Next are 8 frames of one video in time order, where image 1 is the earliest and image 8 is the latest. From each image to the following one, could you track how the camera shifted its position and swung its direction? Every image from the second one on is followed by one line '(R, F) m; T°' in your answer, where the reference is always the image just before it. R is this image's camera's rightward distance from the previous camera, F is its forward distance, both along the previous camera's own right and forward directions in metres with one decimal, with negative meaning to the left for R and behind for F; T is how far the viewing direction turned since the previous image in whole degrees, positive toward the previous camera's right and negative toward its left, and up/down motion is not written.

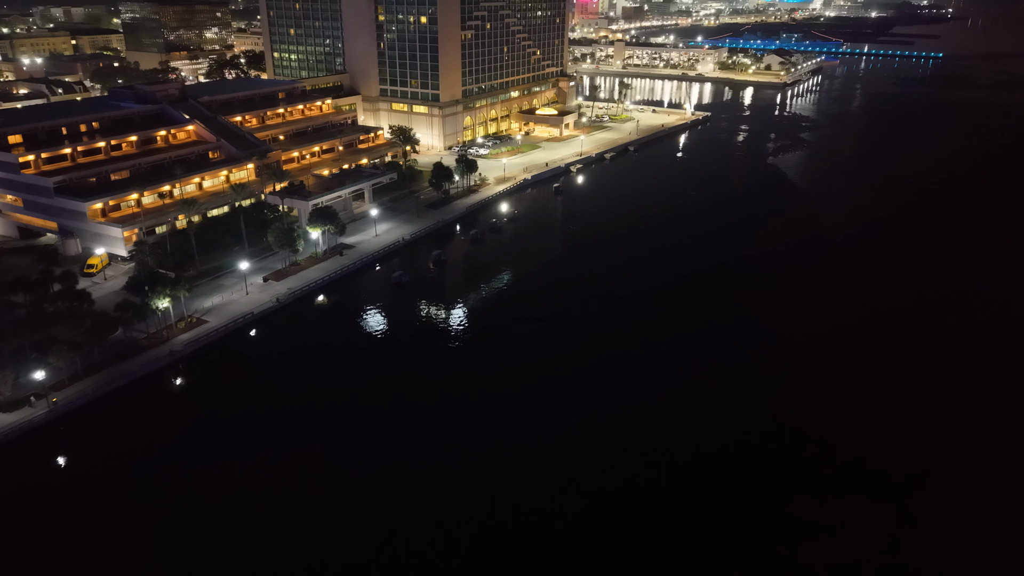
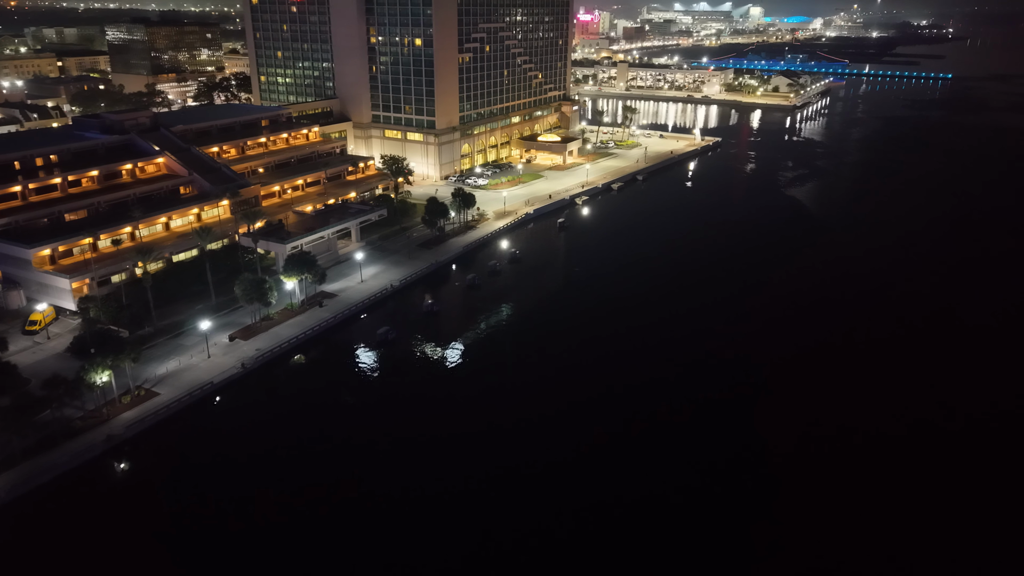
(-0.1, +7.8) m; 0°
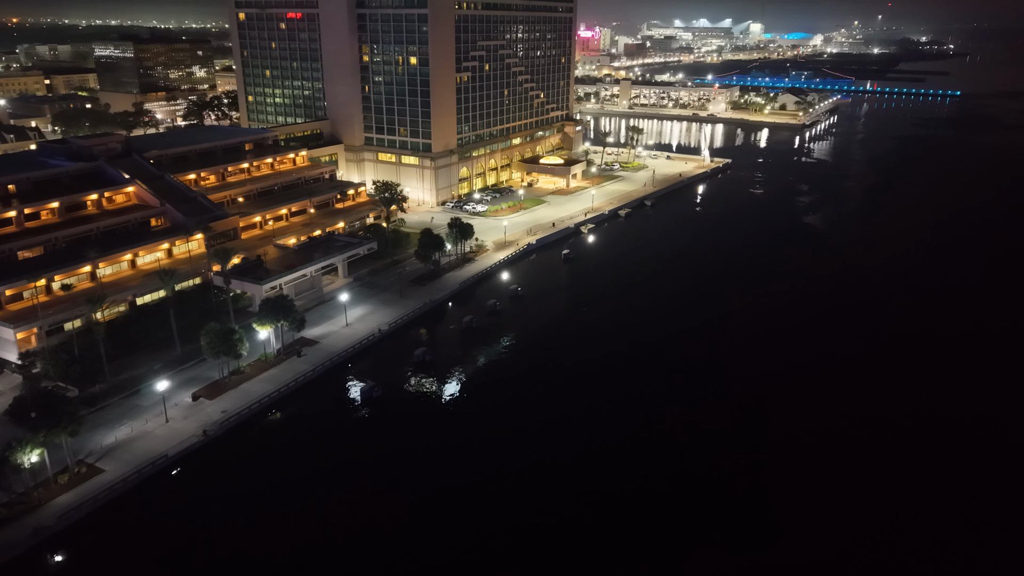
(-0.1, +6.5) m; 0°
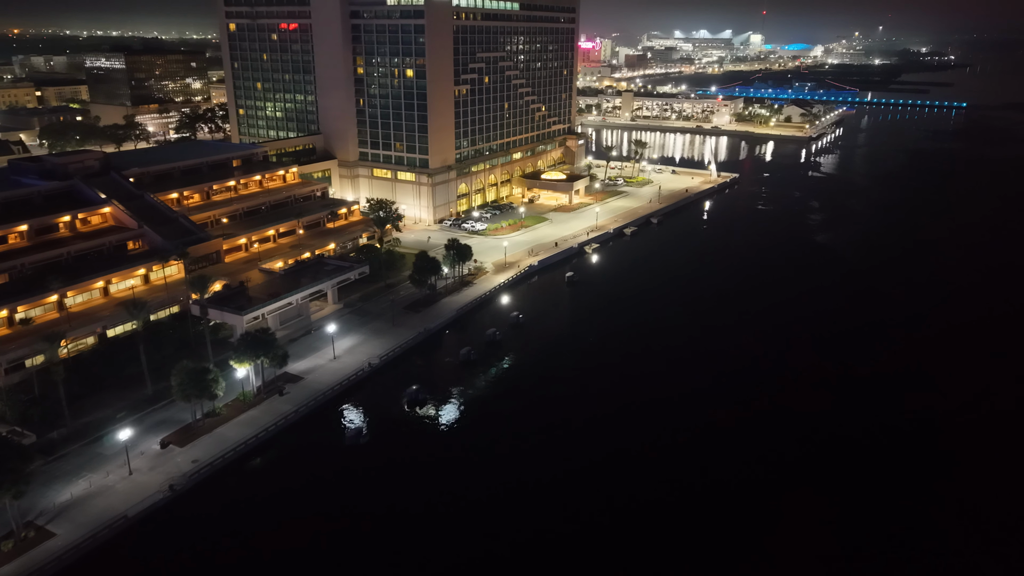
(-0.1, +4.4) m; 0°
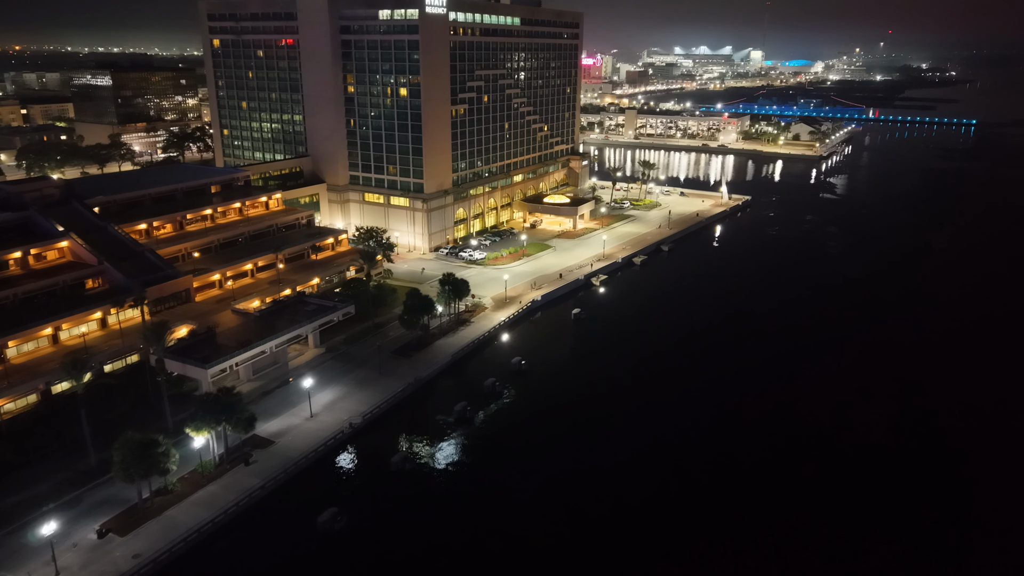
(-0.1, +6.6) m; 0°
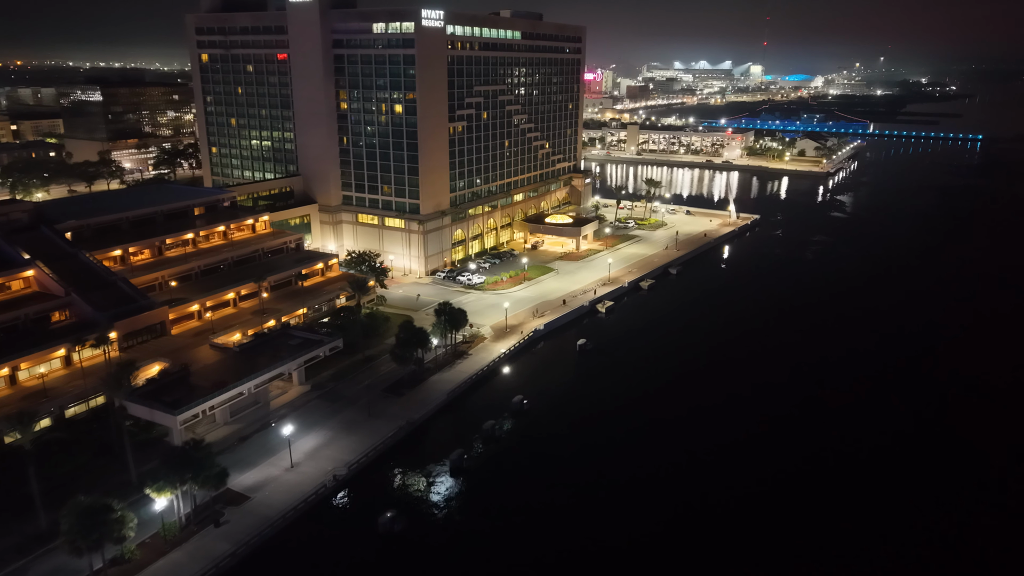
(-0.1, +4.5) m; 0°
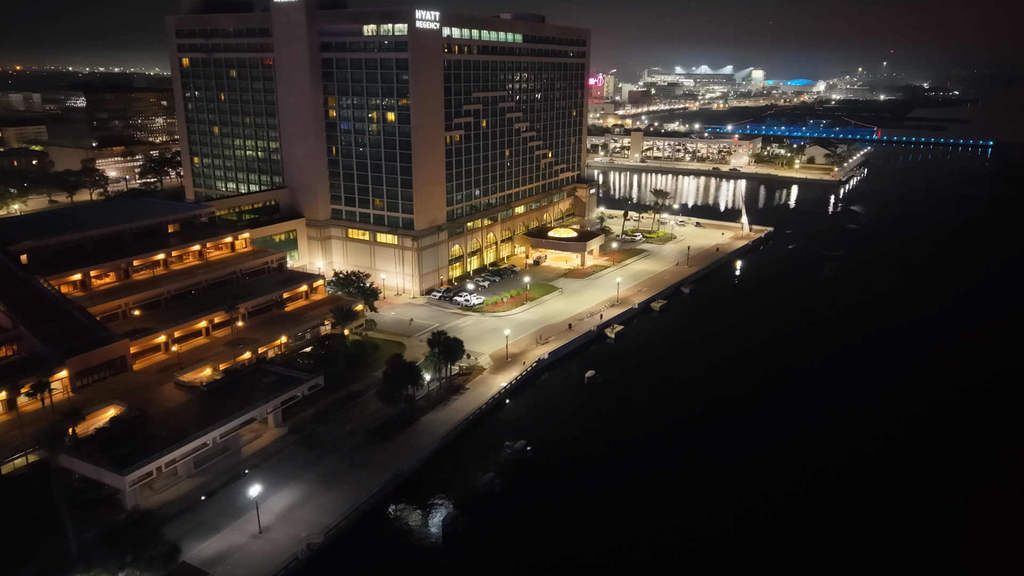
(-0.1, +5.9) m; 0°
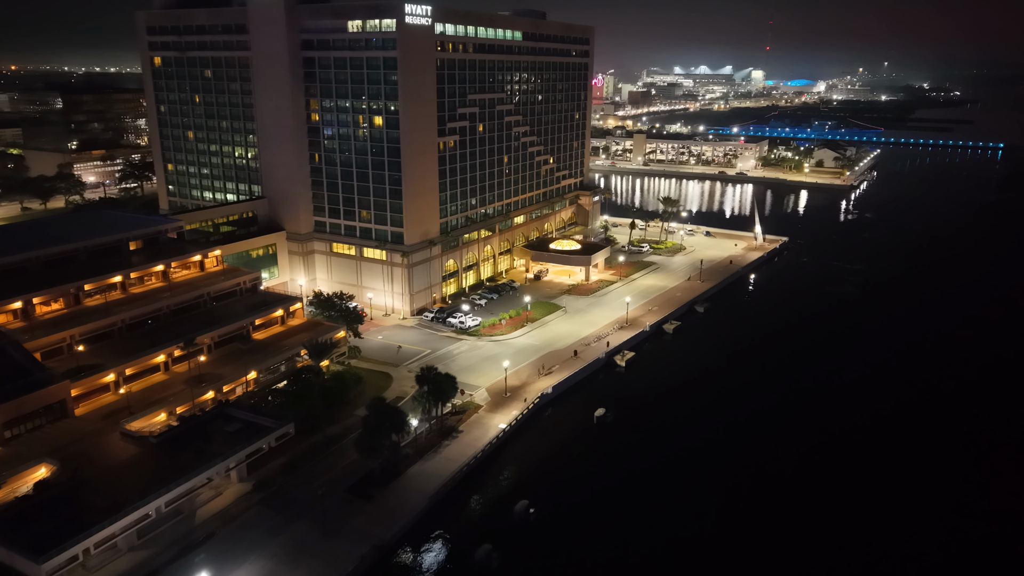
(-0.1, +6.7) m; 0°
